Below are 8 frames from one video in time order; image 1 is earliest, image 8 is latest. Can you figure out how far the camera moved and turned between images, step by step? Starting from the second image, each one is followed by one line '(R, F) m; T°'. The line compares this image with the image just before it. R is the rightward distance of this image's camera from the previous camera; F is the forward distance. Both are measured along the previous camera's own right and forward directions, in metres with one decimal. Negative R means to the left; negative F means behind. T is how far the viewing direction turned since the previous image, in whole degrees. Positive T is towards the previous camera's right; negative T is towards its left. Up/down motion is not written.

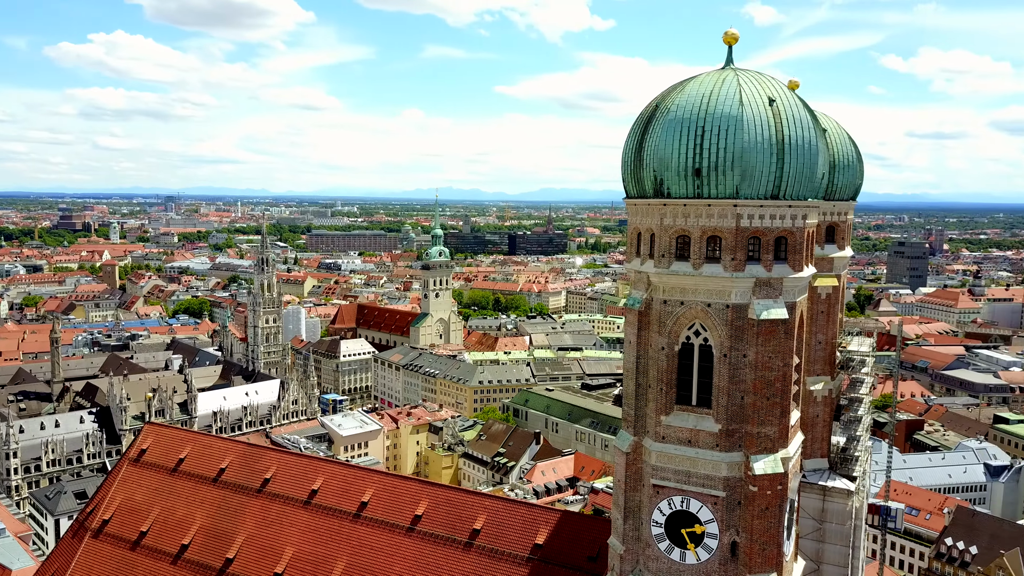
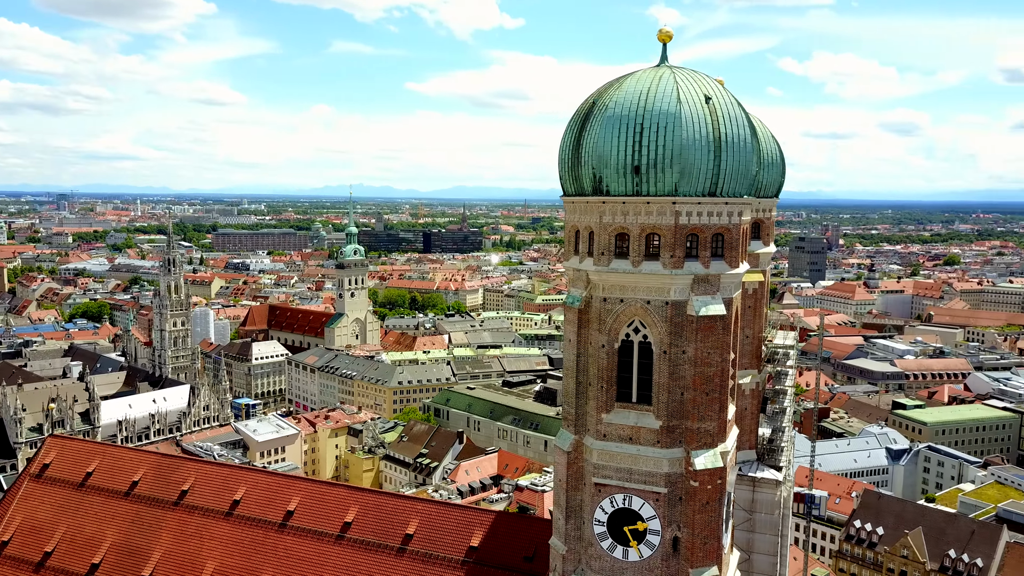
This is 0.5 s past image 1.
(-0.6, +0.4) m; +6°
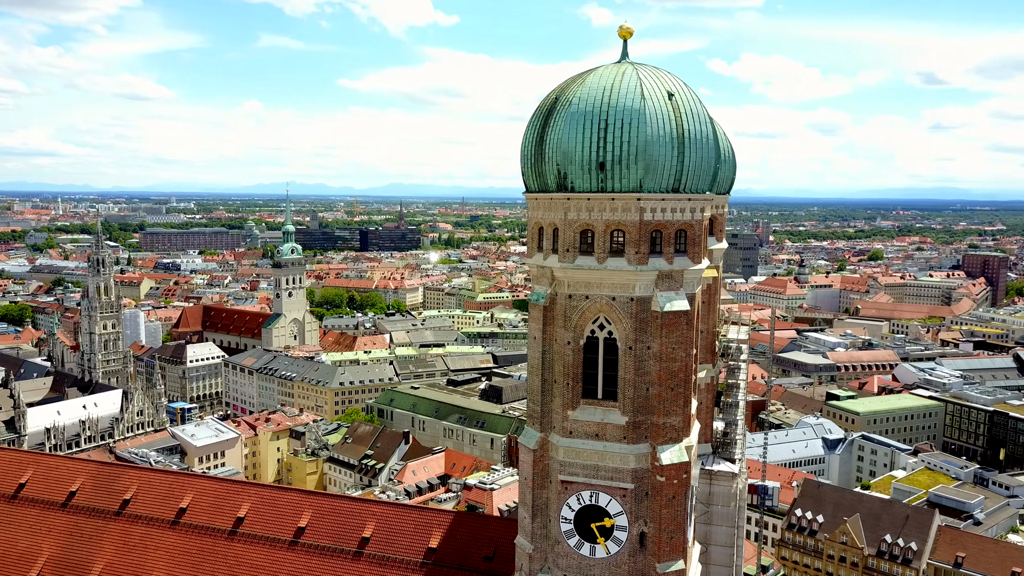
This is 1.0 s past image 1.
(-0.7, +0.2) m; +4°
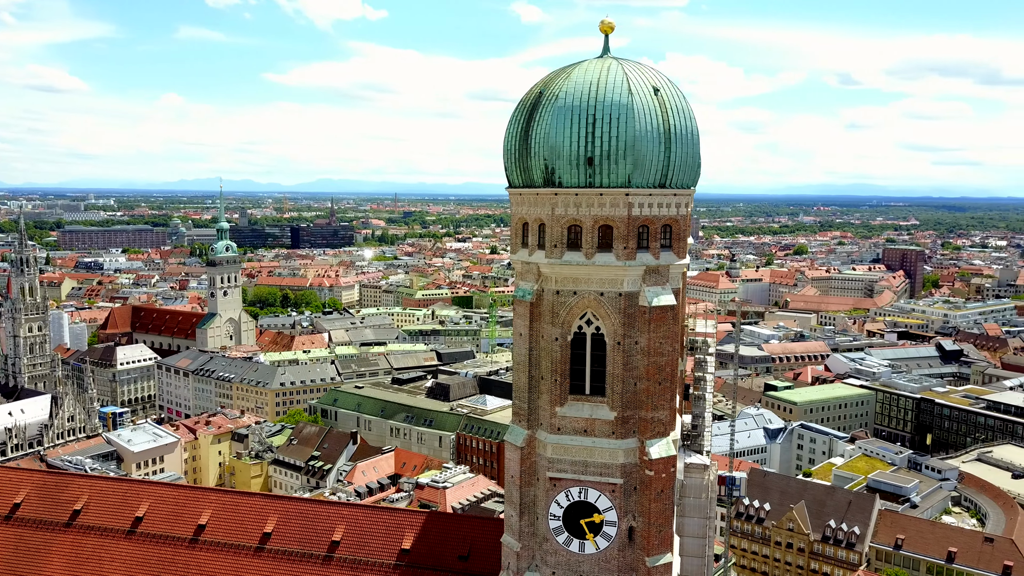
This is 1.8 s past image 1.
(-1.3, +0.3) m; +5°
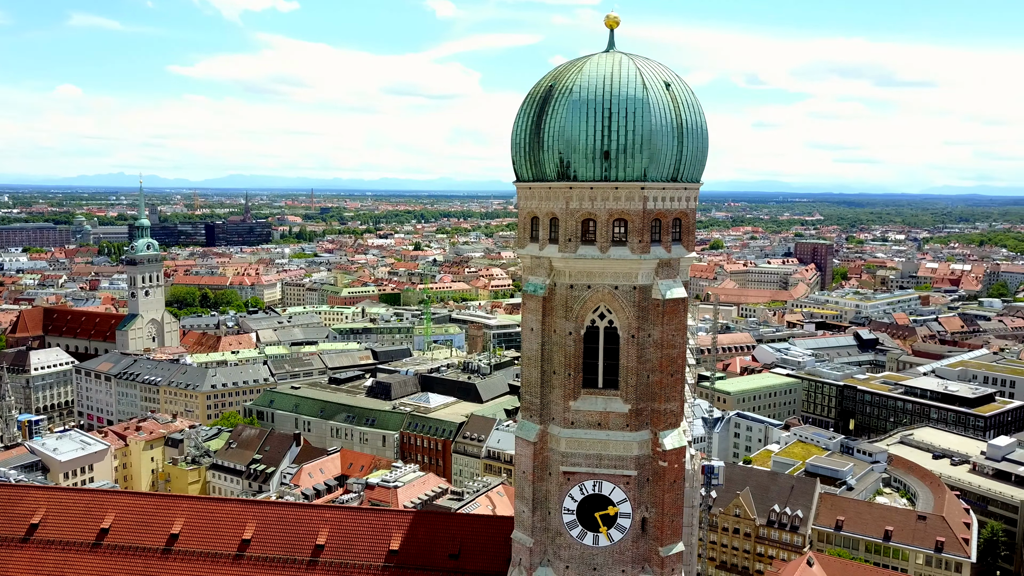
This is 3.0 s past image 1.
(-2.3, +0.3) m; +6°
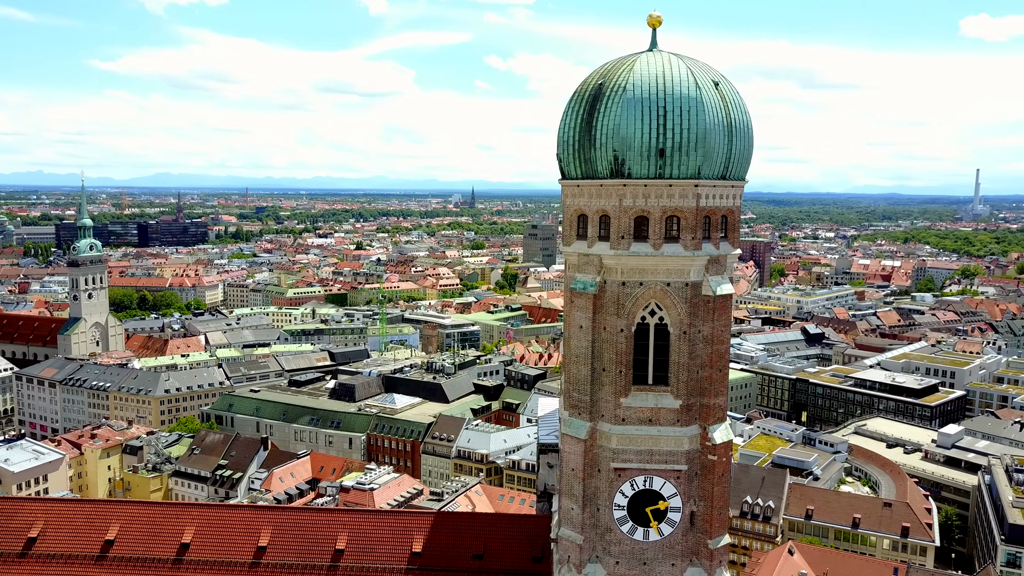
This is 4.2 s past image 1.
(-2.8, +0.2) m; +4°
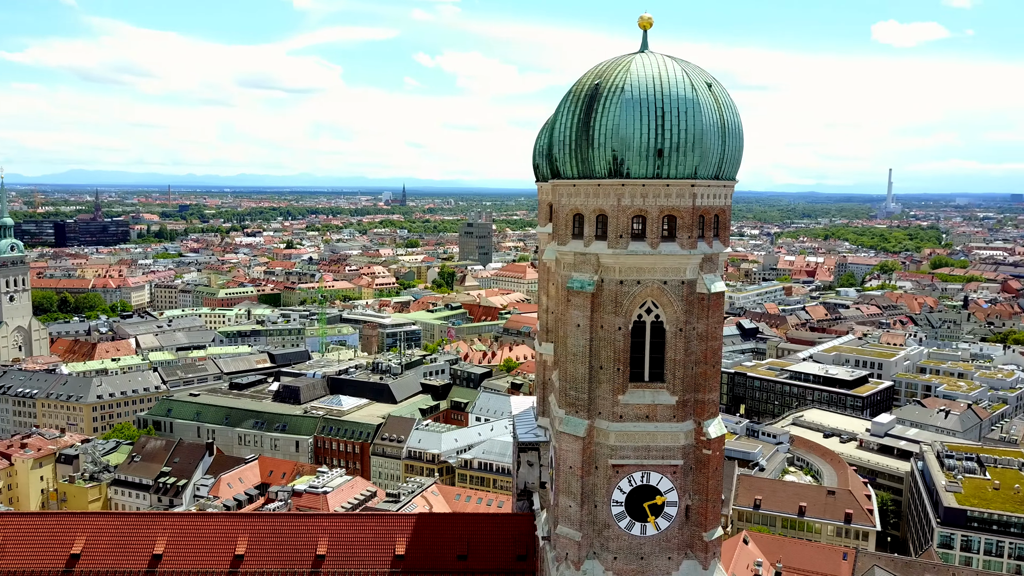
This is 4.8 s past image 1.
(-1.7, +0.1) m; +5°
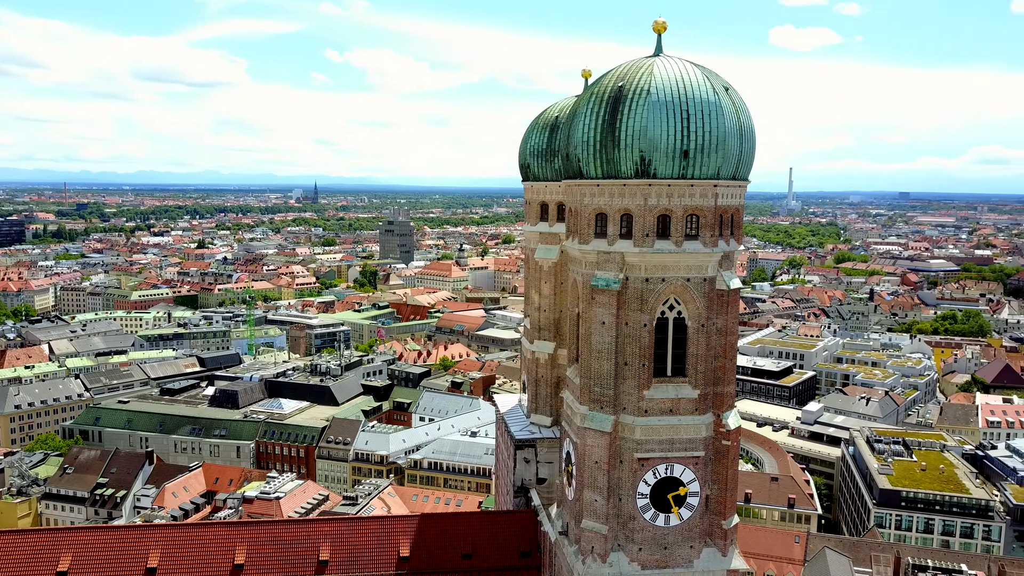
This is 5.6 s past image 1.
(-2.9, 0.0) m; +6°
